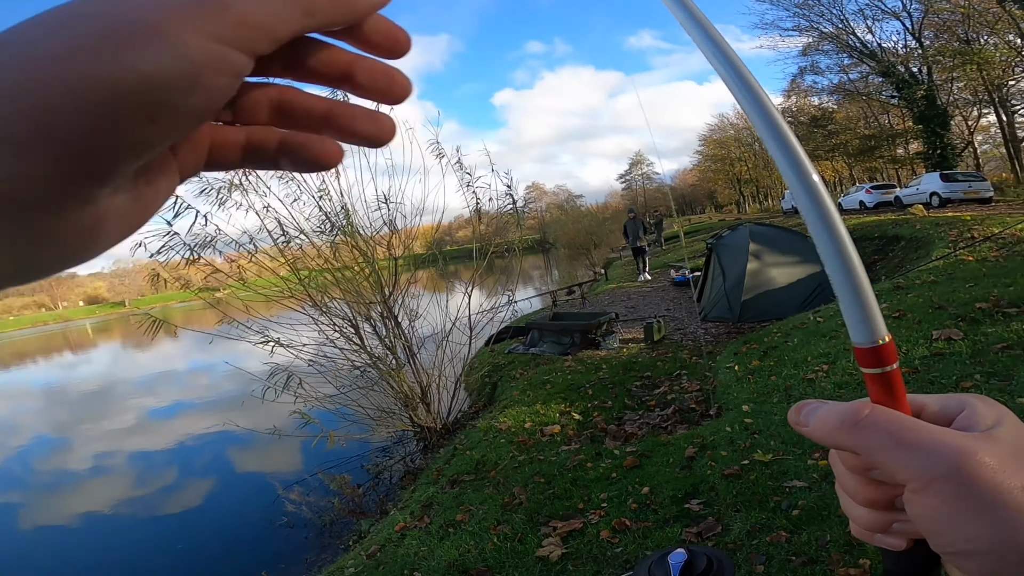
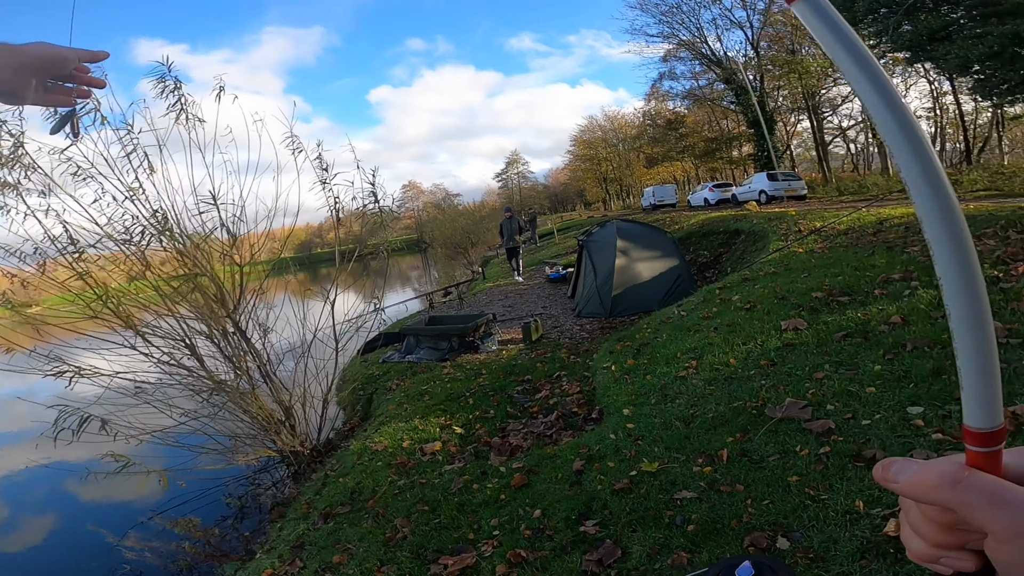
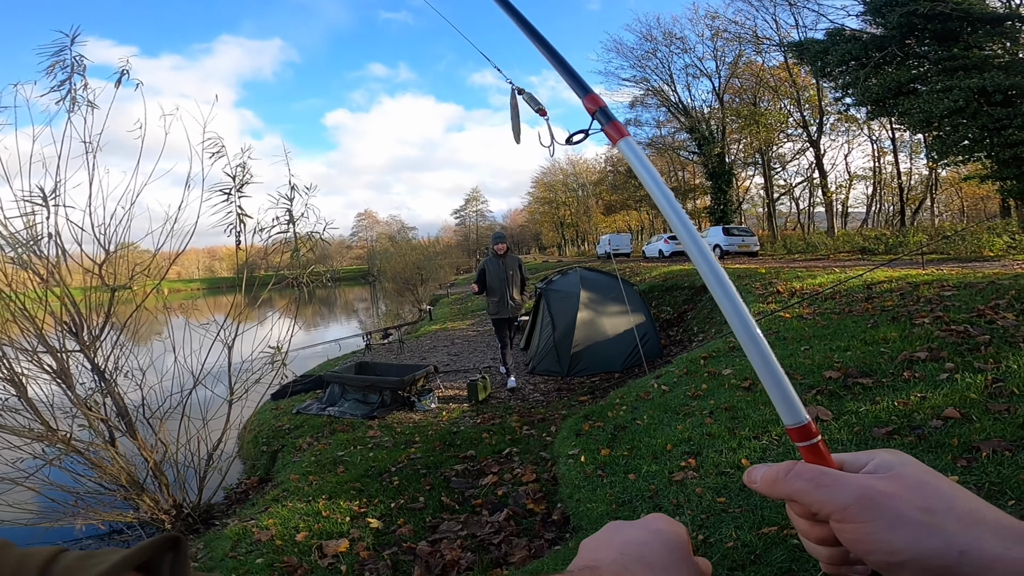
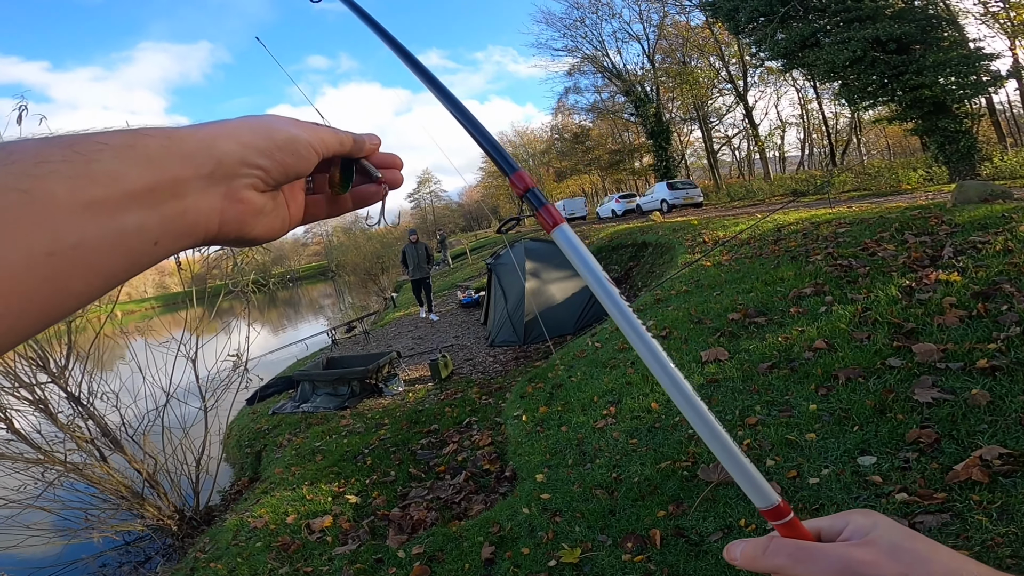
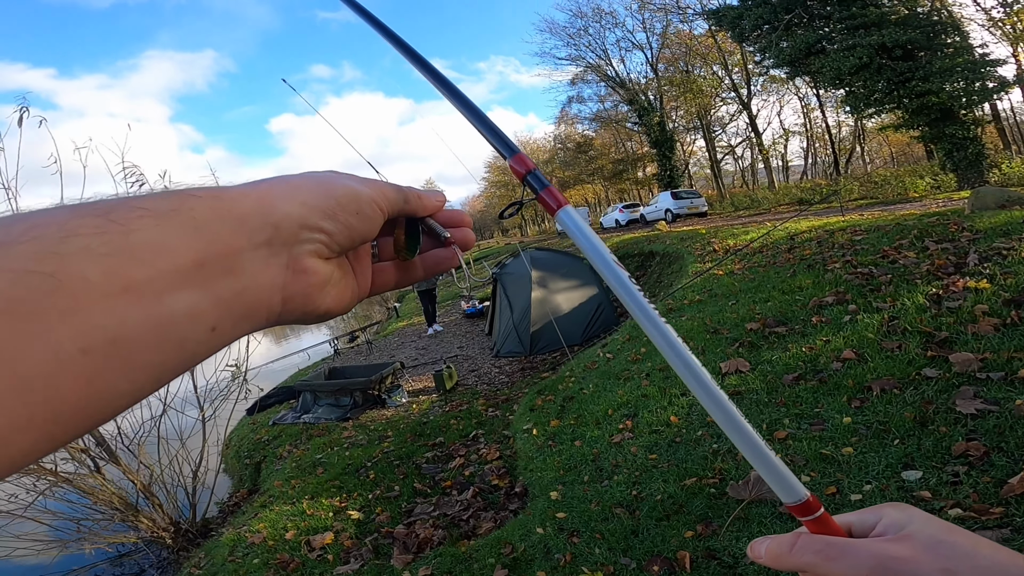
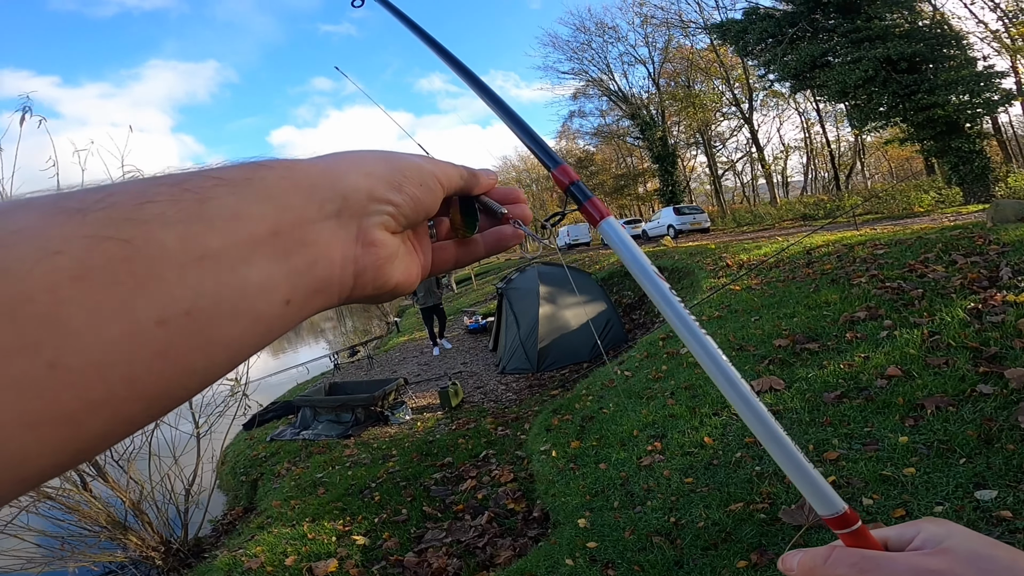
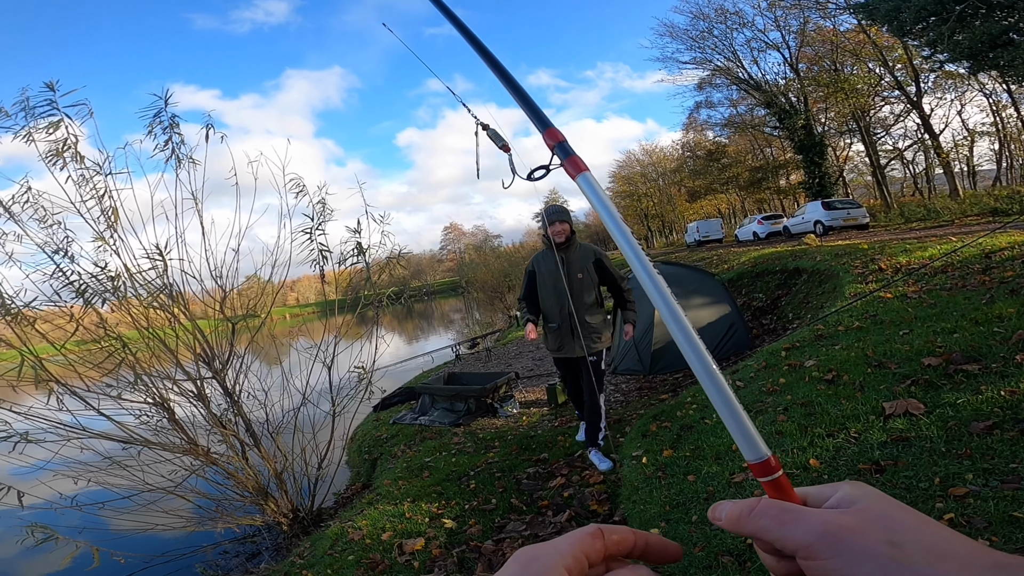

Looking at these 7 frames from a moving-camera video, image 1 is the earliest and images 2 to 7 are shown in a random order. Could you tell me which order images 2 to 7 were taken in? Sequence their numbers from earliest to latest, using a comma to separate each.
2, 4, 5, 6, 3, 7
